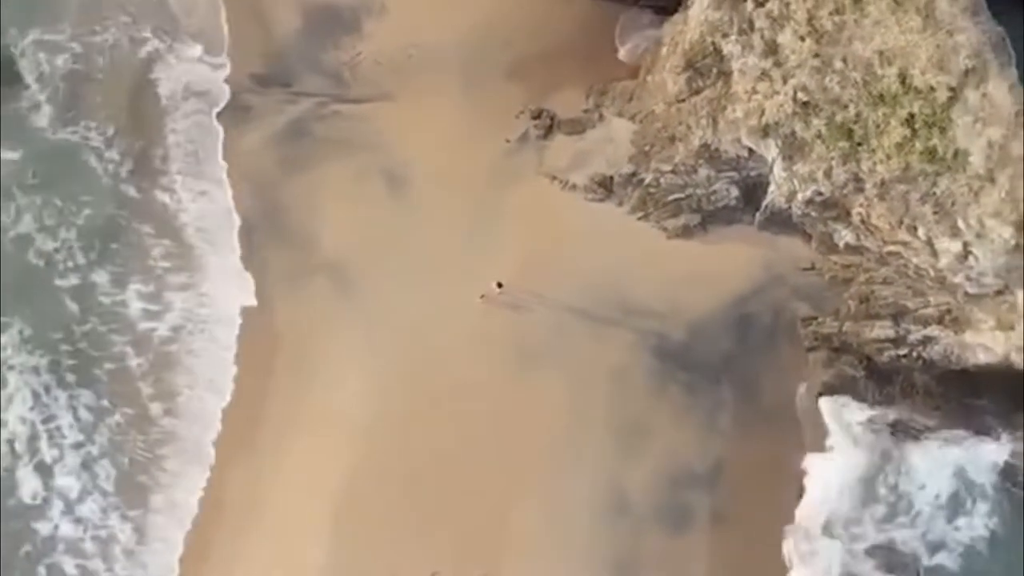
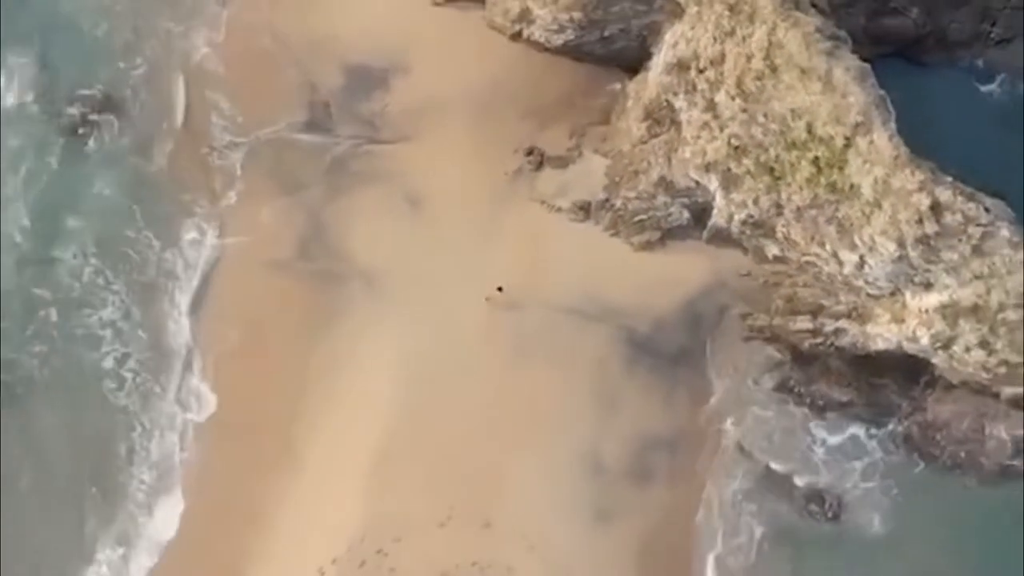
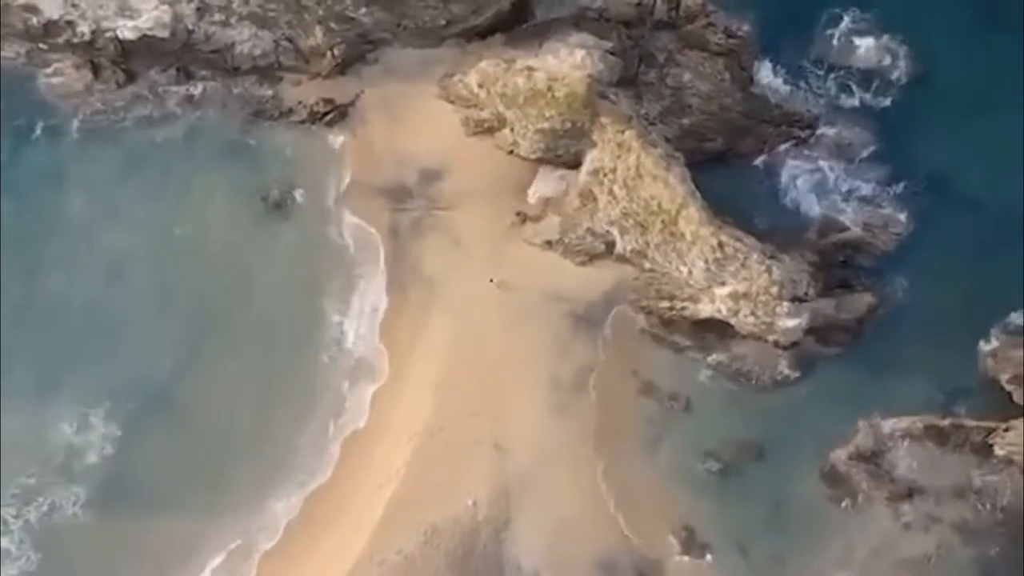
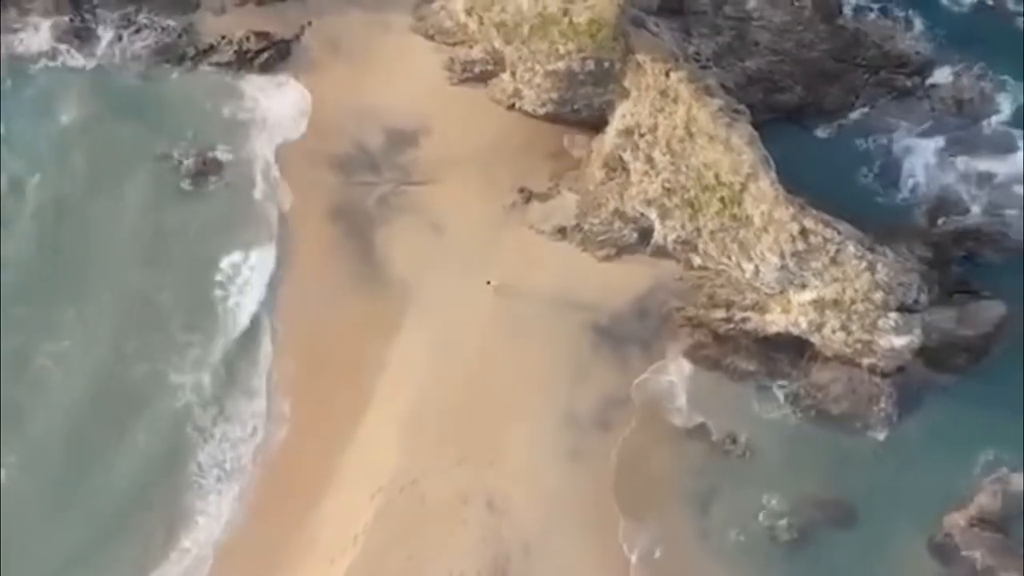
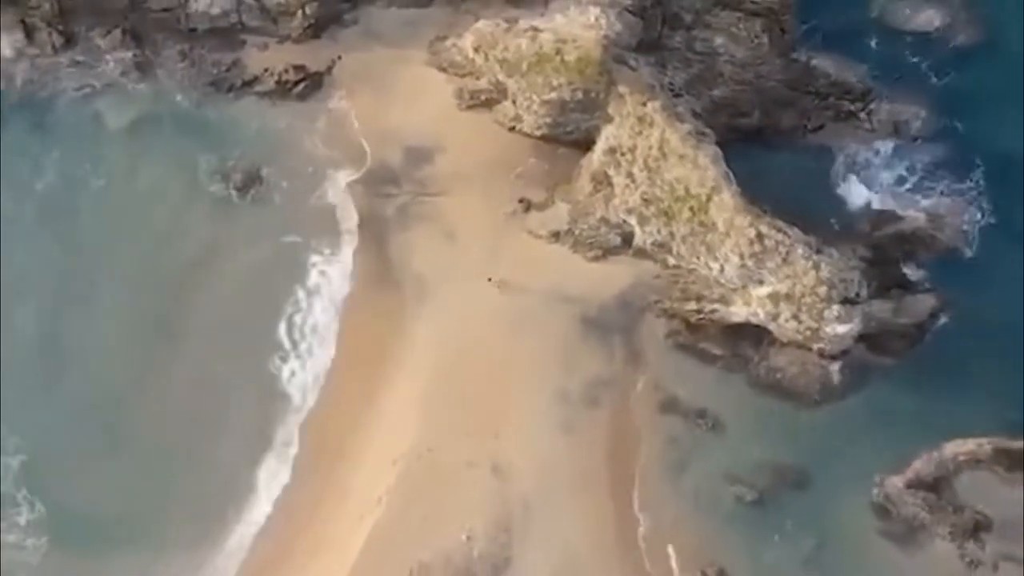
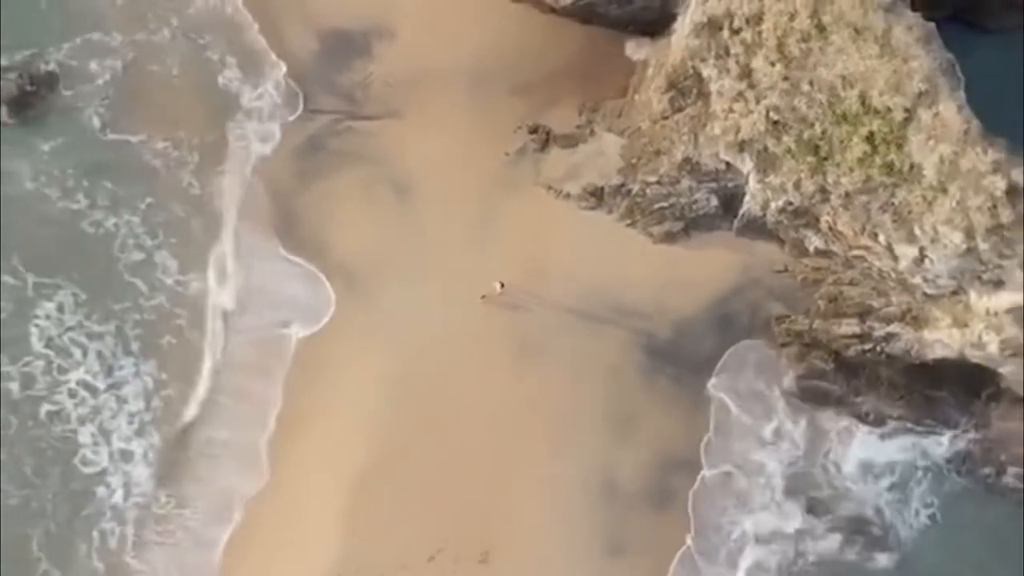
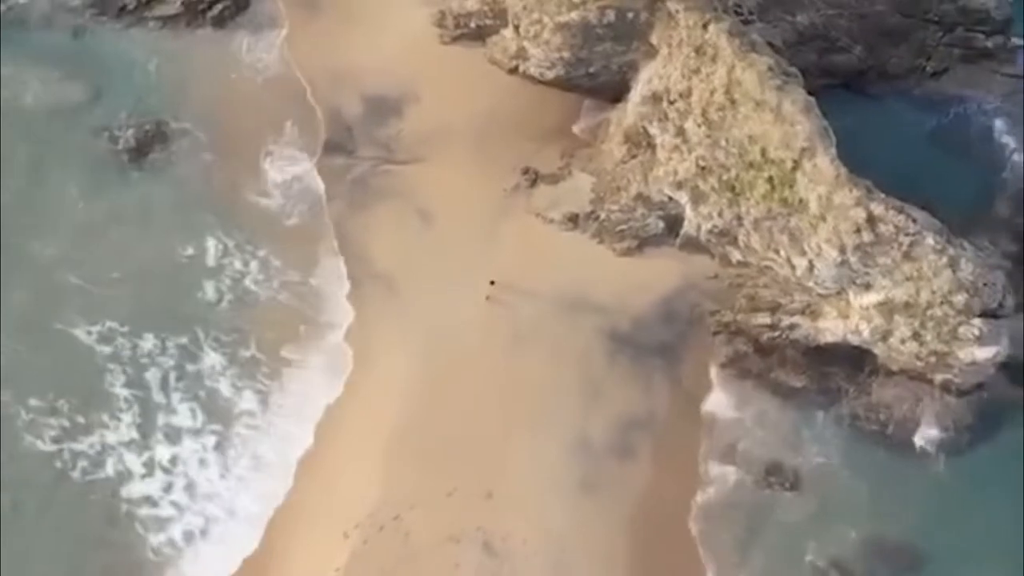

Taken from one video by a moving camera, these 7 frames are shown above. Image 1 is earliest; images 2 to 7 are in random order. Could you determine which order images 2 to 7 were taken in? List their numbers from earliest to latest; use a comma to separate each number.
6, 2, 7, 4, 5, 3
